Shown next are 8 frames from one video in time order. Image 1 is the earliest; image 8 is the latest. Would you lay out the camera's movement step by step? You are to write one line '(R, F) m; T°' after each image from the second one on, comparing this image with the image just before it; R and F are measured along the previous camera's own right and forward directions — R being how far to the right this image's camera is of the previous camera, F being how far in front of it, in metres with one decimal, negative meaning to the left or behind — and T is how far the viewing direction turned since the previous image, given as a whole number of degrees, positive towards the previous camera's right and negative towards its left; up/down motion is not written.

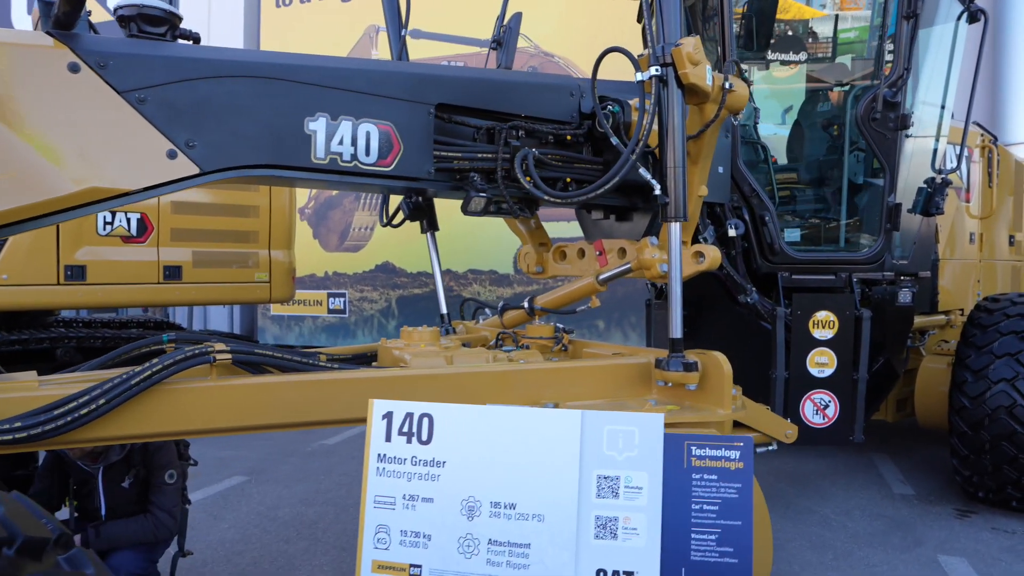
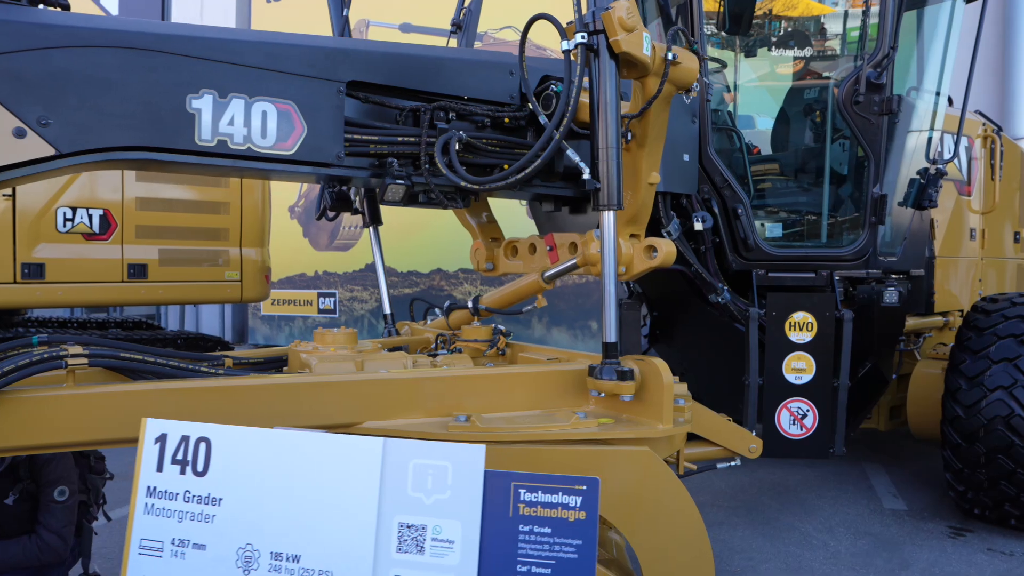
(+0.3, +0.3) m; -1°
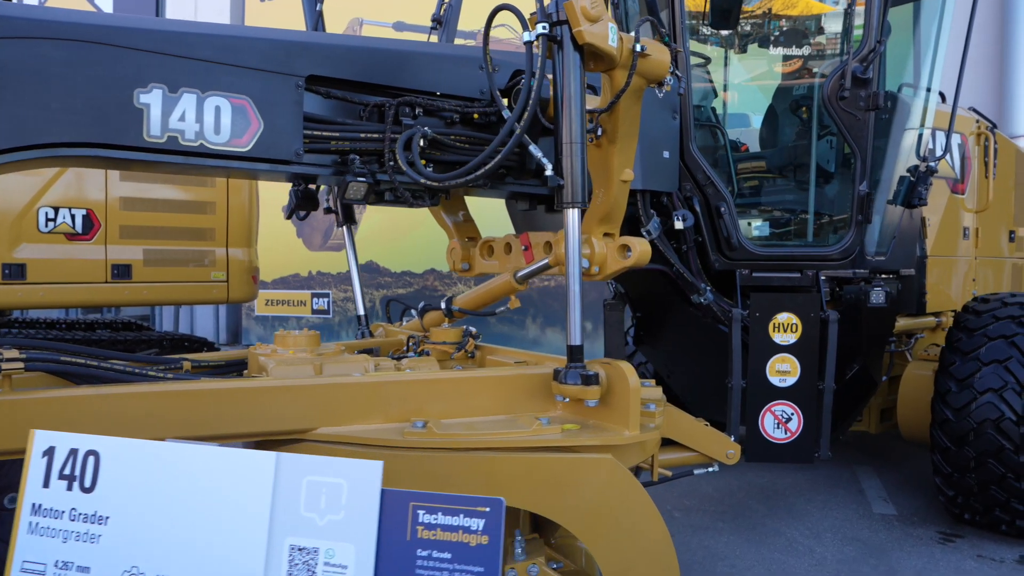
(+0.1, +0.1) m; 0°
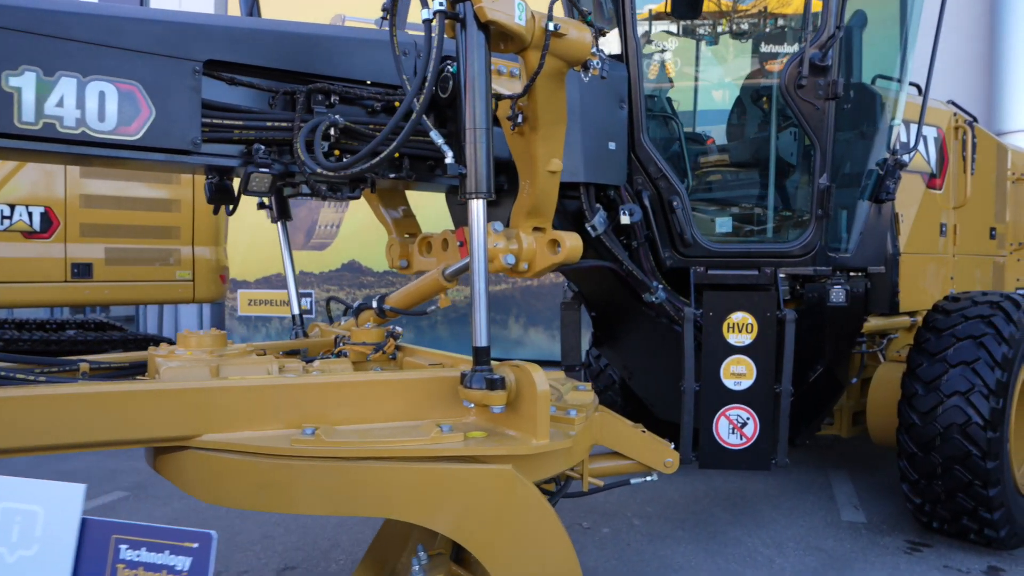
(+0.3, +0.1) m; 0°
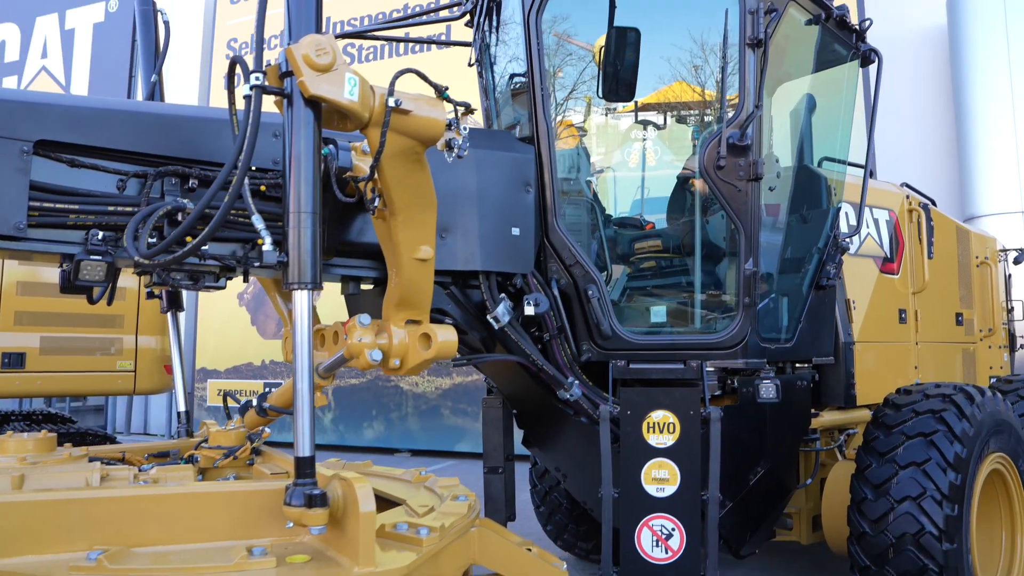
(+0.4, +0.2) m; -1°
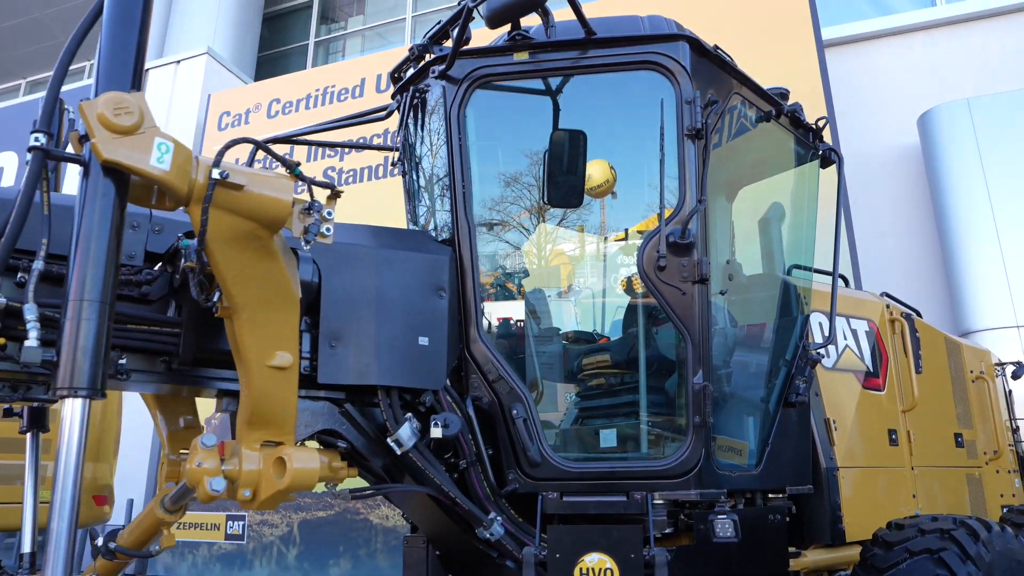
(+0.3, +0.3) m; 0°
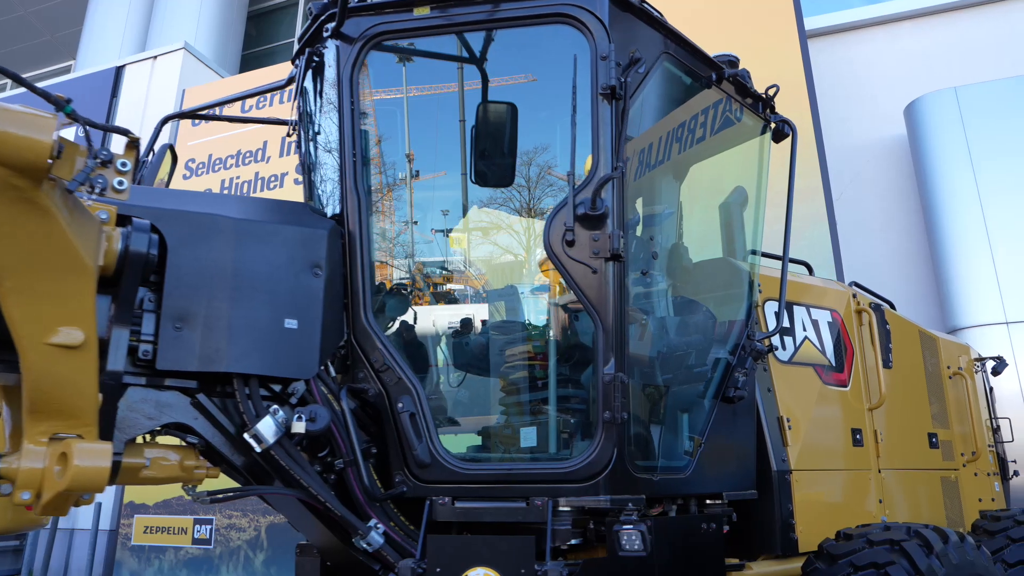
(+0.3, +0.3) m; 0°
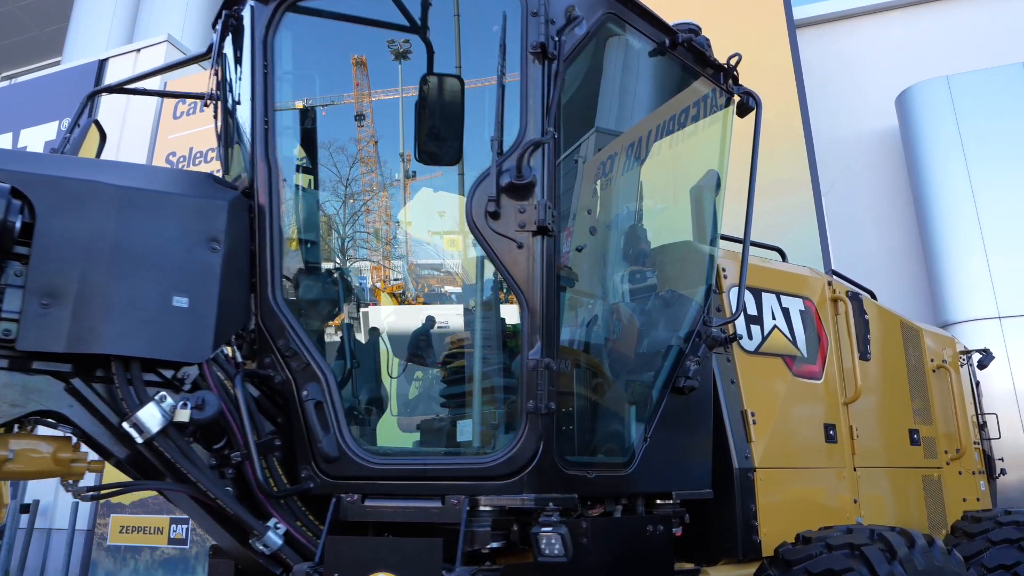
(+0.2, +0.2) m; 0°
